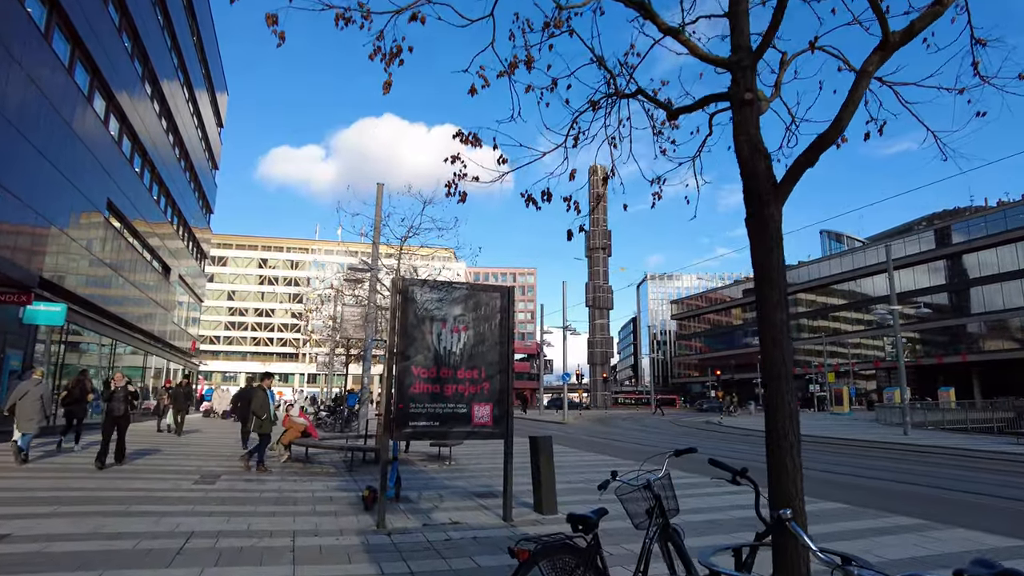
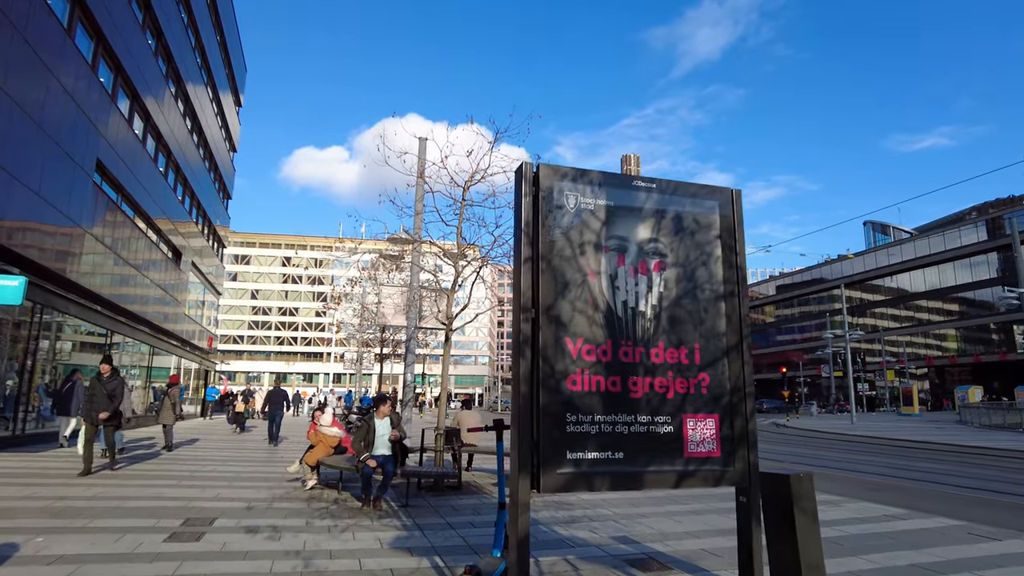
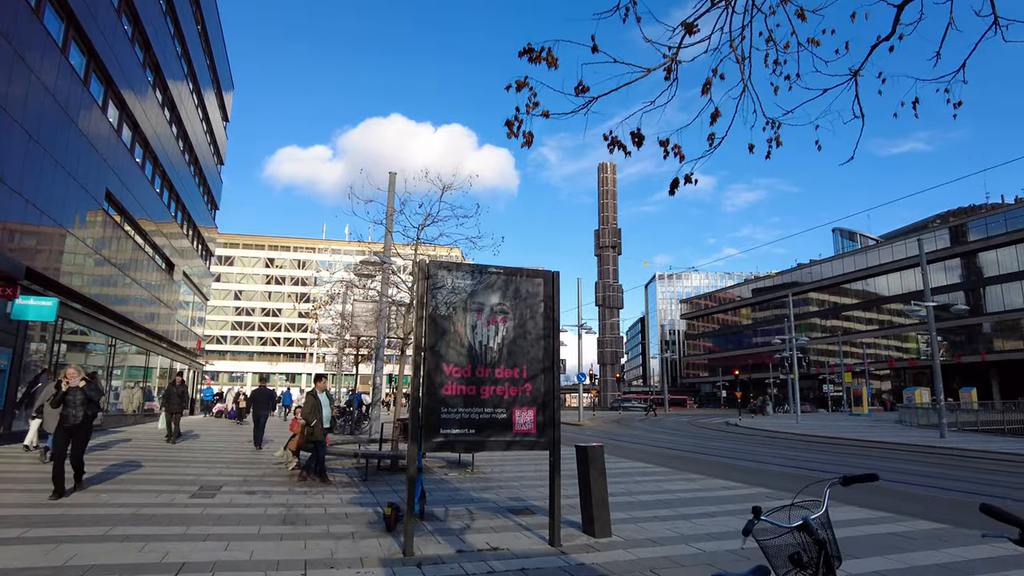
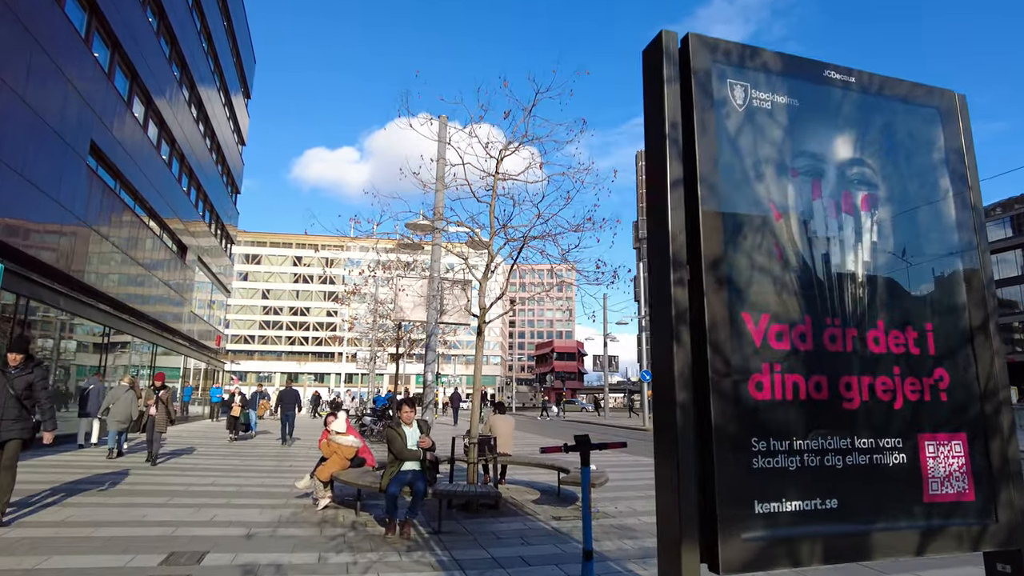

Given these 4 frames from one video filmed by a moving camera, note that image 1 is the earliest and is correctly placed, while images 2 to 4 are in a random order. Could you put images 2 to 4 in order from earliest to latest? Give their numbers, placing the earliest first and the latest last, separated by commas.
3, 2, 4
